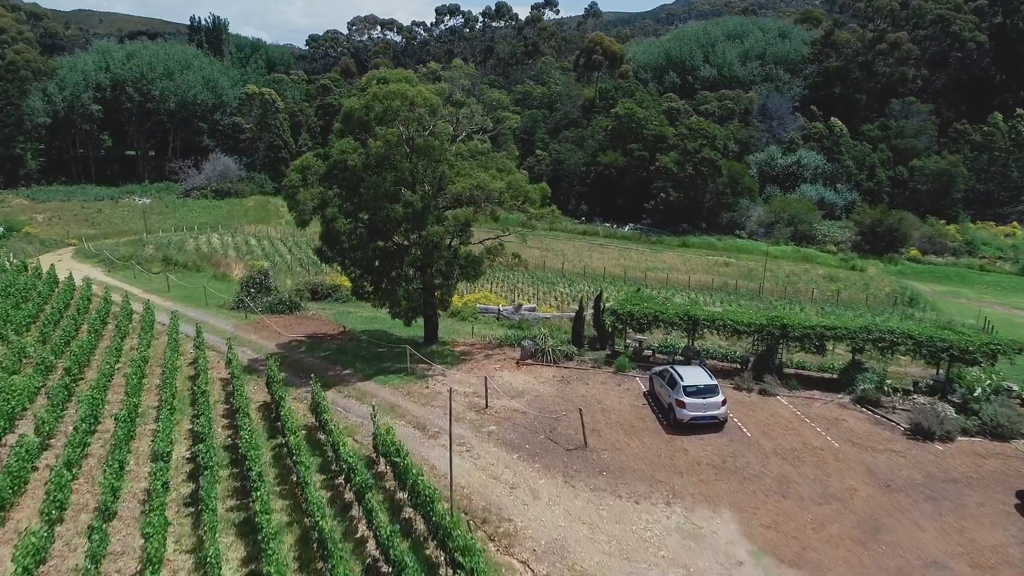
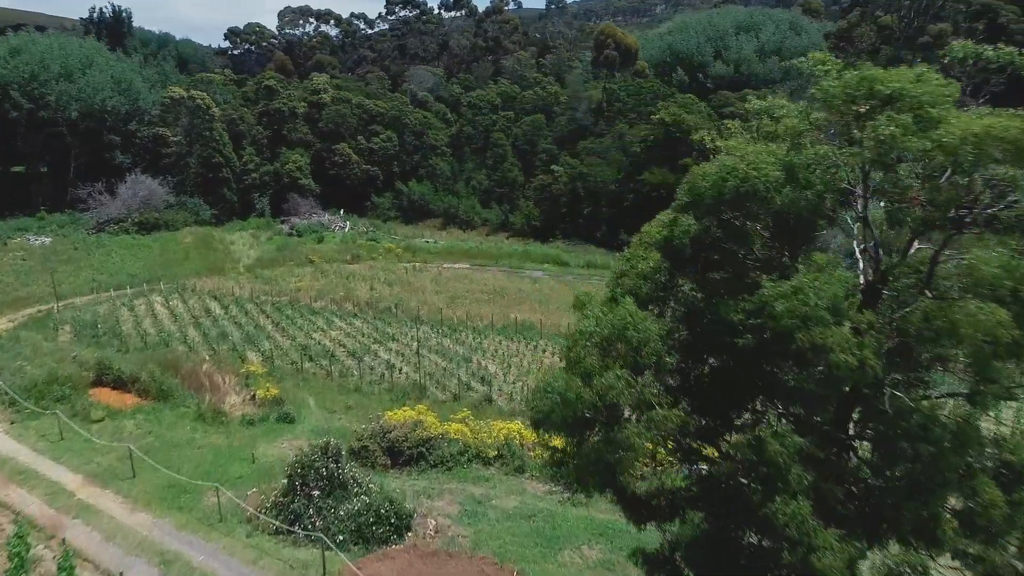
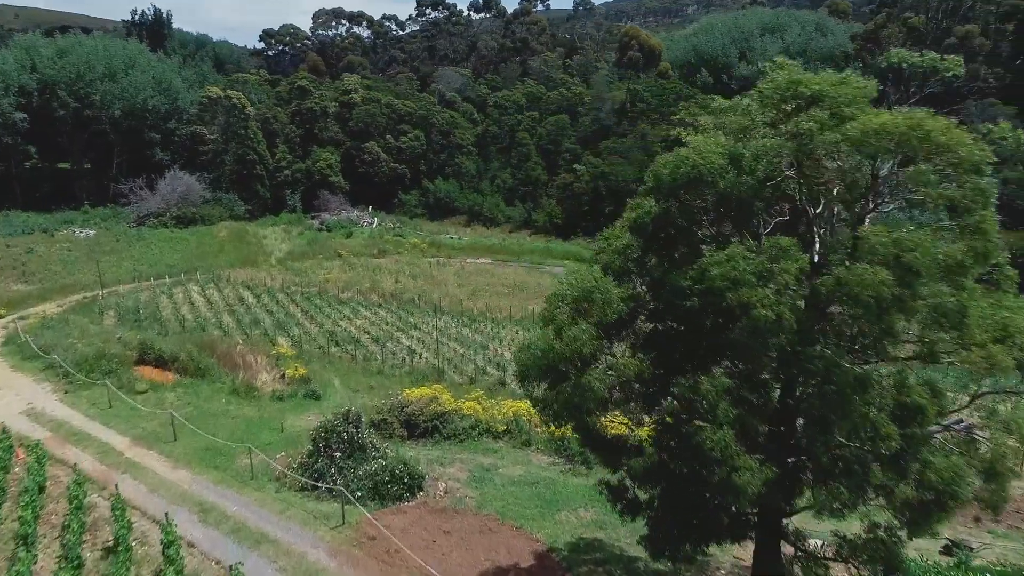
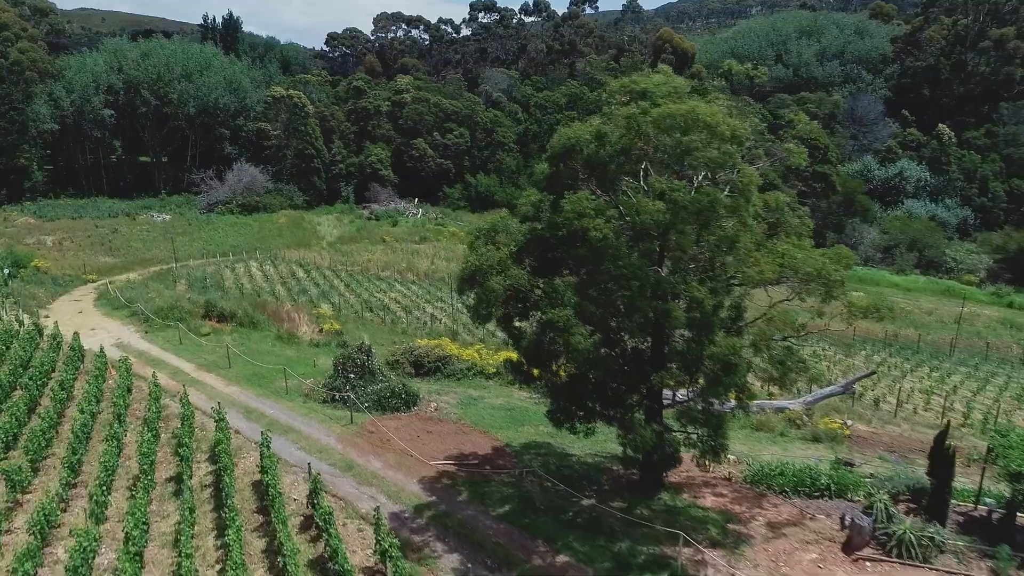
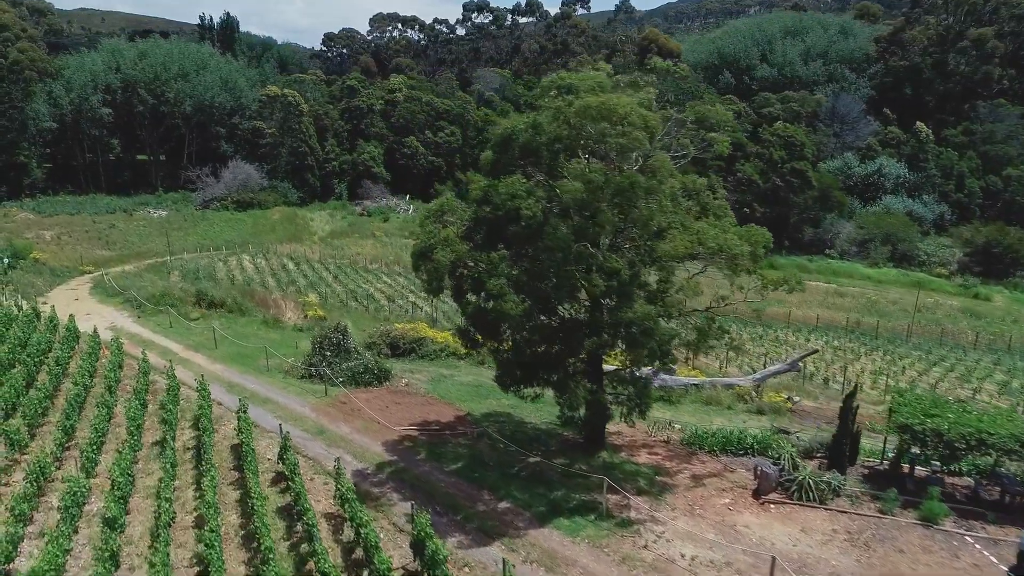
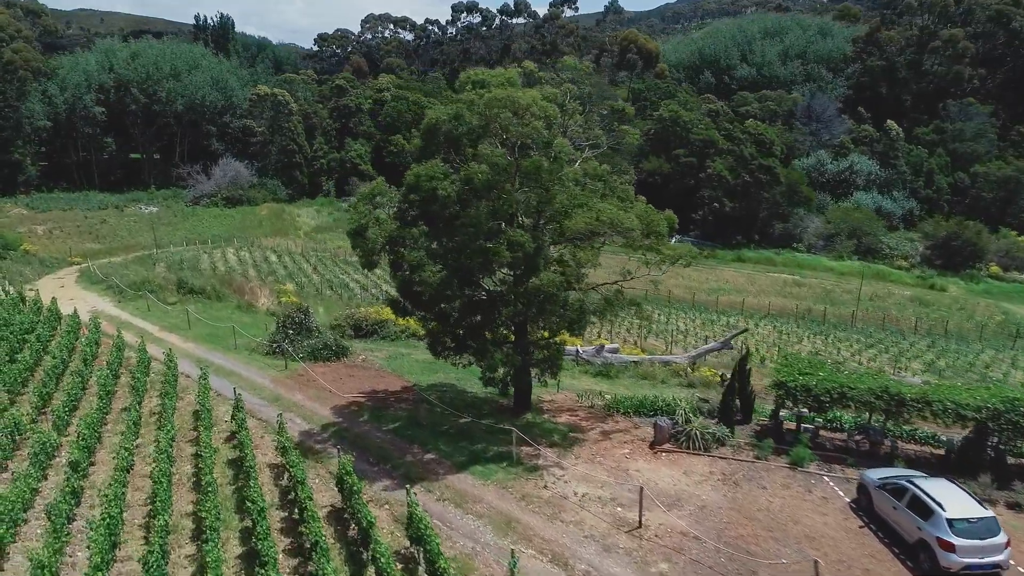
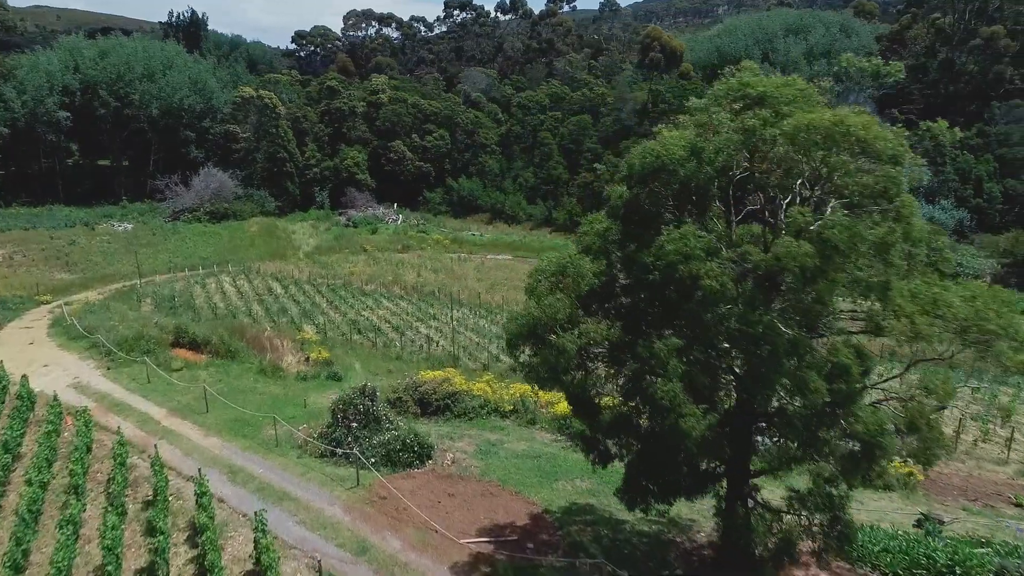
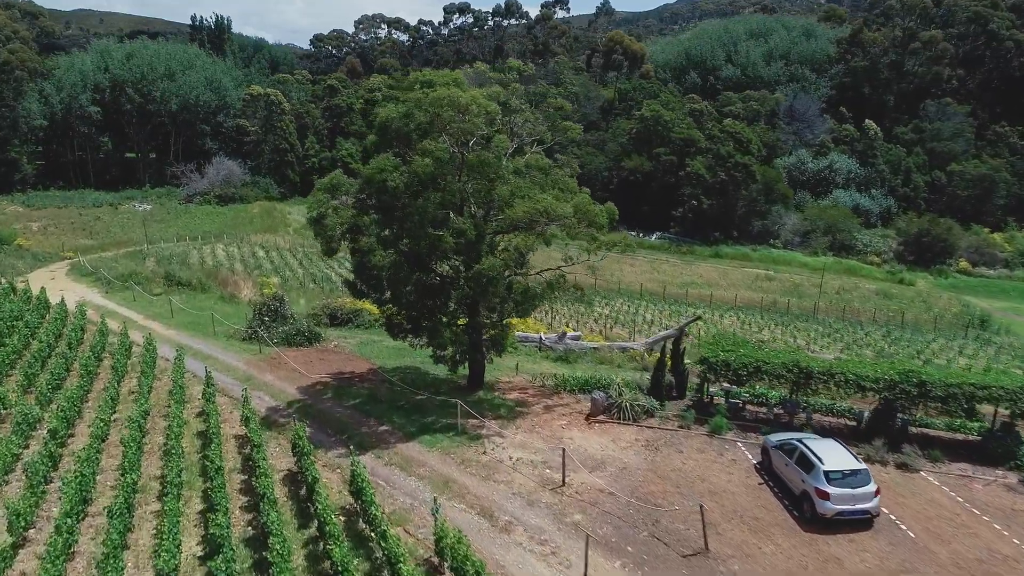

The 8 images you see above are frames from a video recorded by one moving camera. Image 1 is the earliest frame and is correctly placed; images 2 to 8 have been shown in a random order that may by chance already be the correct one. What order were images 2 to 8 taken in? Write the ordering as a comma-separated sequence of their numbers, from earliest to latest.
8, 6, 5, 4, 7, 3, 2
